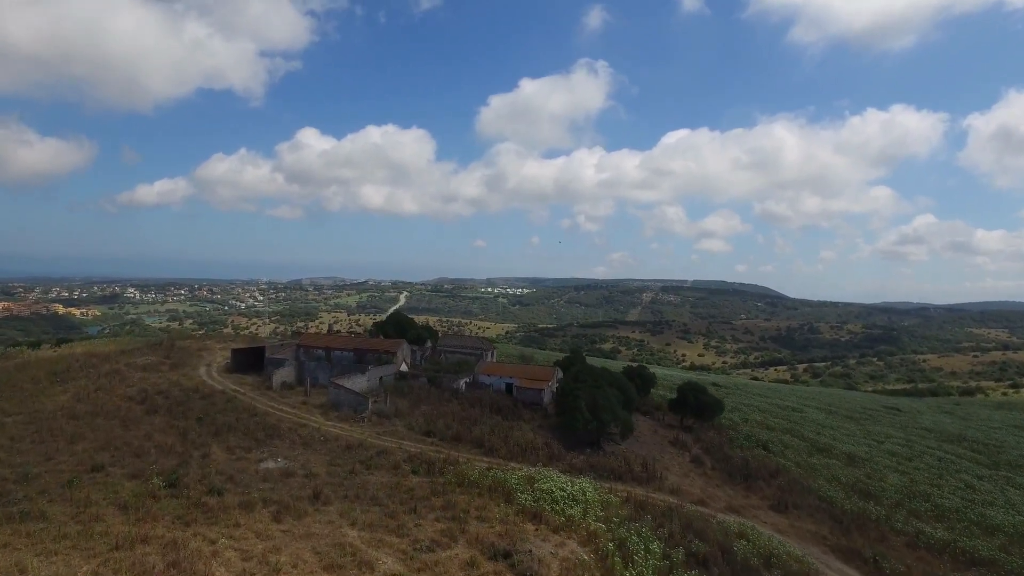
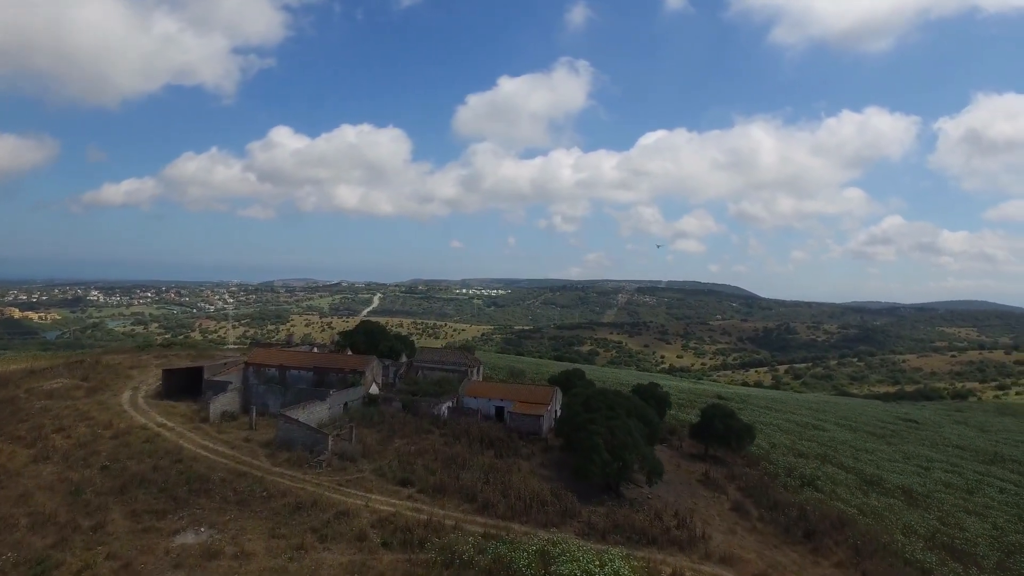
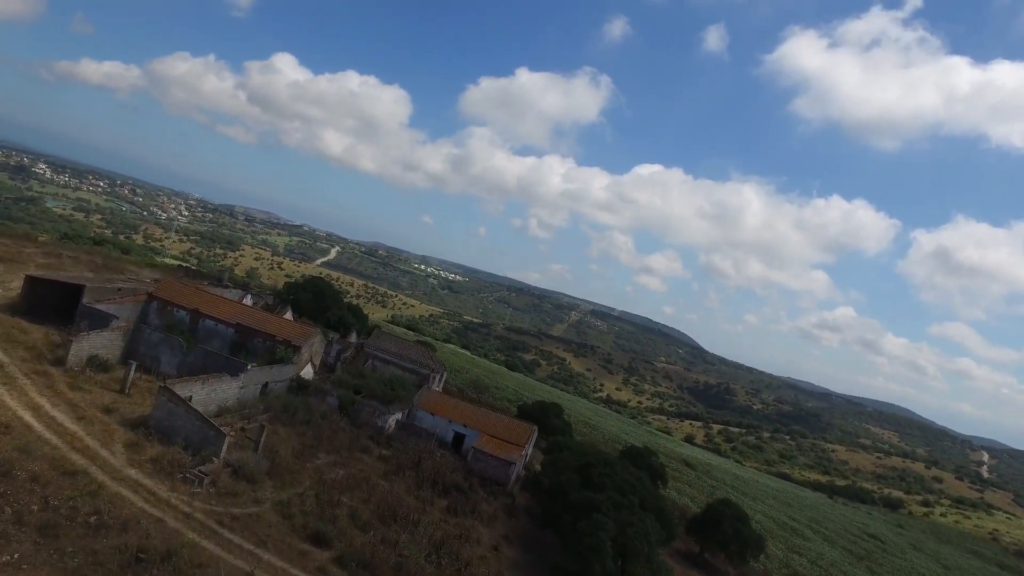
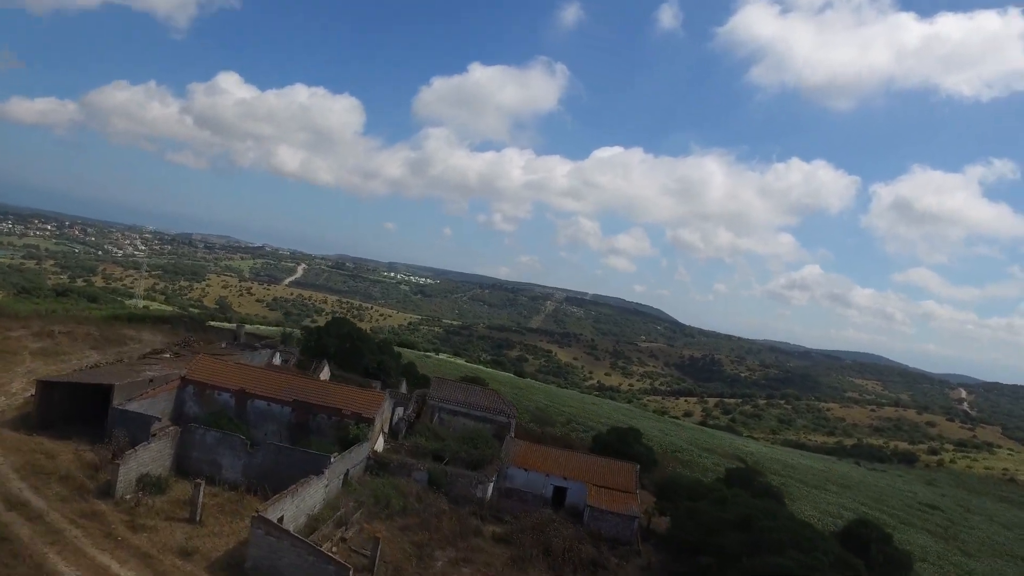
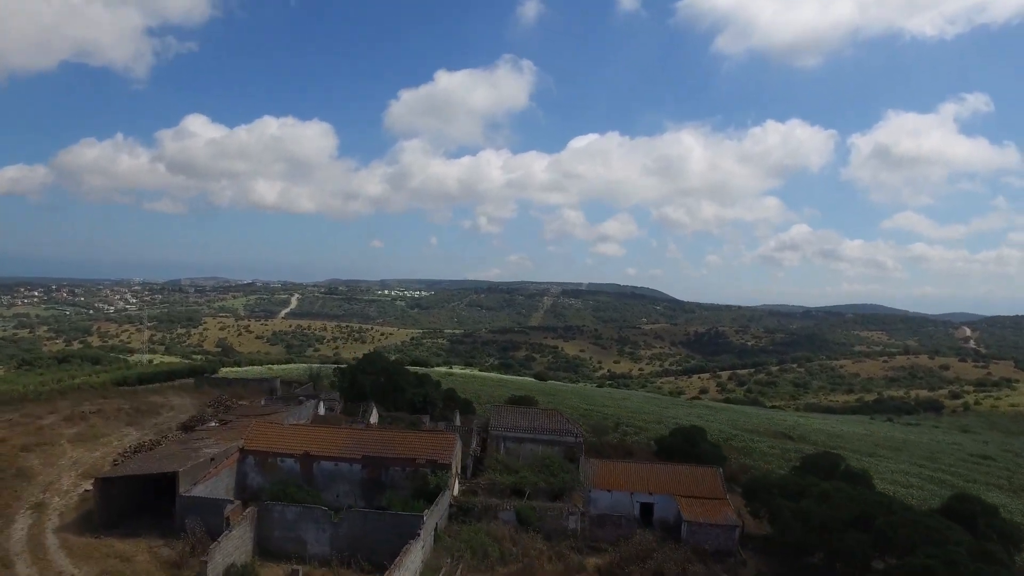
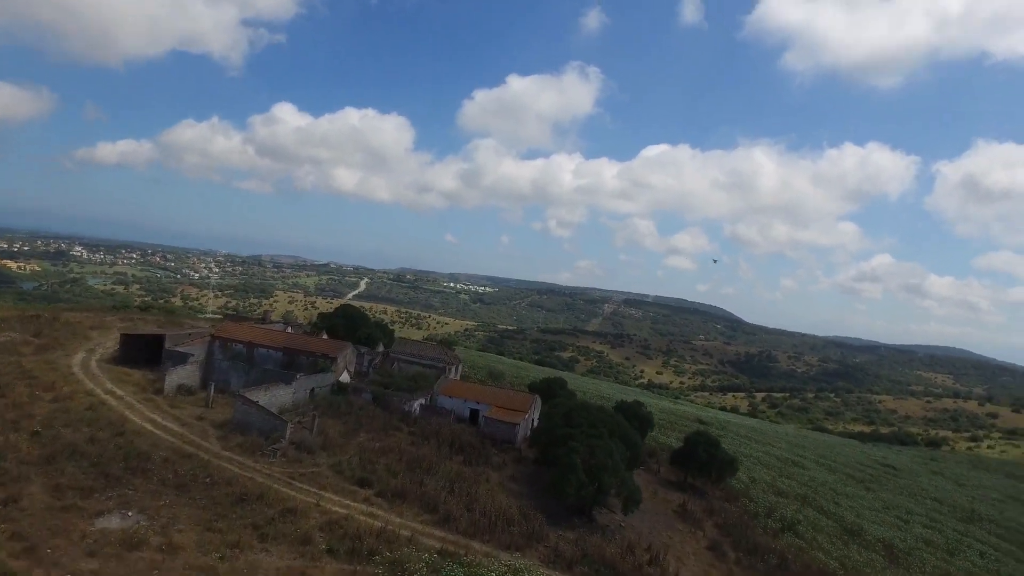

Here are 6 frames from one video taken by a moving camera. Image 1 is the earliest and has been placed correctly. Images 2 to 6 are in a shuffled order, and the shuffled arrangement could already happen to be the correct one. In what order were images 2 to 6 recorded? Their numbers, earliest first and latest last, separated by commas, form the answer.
2, 6, 3, 4, 5
